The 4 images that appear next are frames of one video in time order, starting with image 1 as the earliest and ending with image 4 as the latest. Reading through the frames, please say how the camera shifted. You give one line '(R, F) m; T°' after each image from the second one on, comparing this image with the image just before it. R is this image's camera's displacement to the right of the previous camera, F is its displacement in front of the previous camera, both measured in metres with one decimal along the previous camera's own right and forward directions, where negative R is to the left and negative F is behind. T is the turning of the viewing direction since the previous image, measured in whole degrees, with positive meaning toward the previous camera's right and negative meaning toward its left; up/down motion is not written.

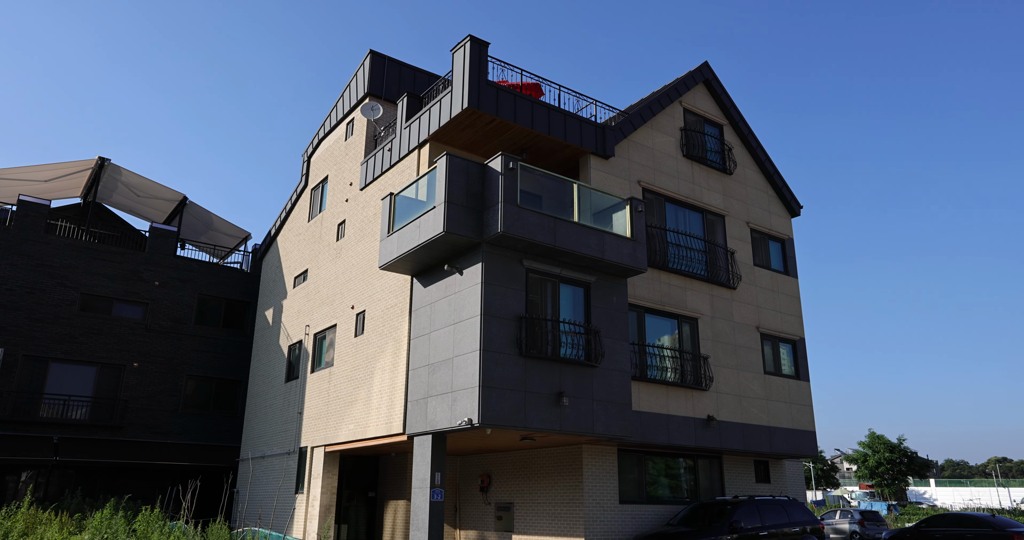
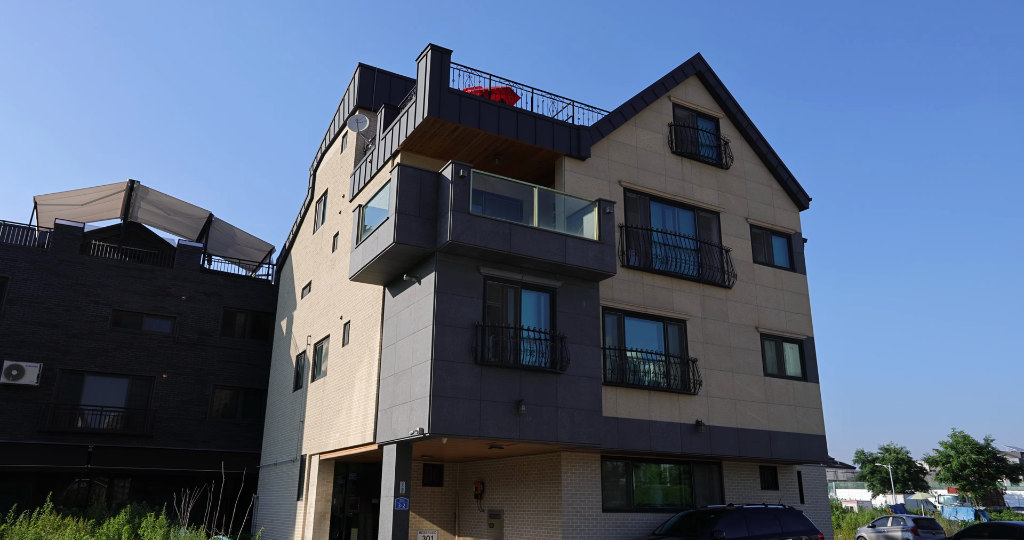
(+2.0, +0.2) m; -5°
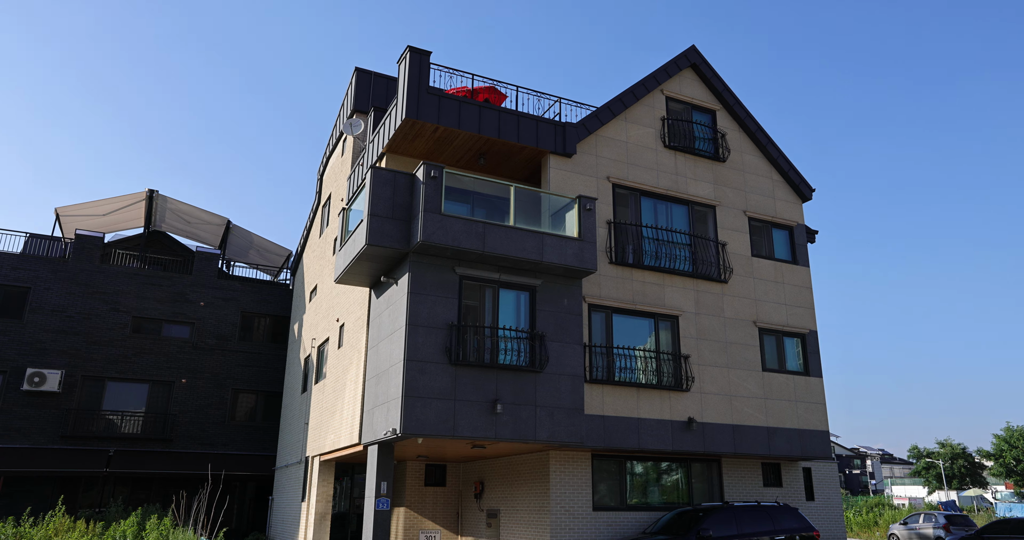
(+1.2, +0.1) m; -3°
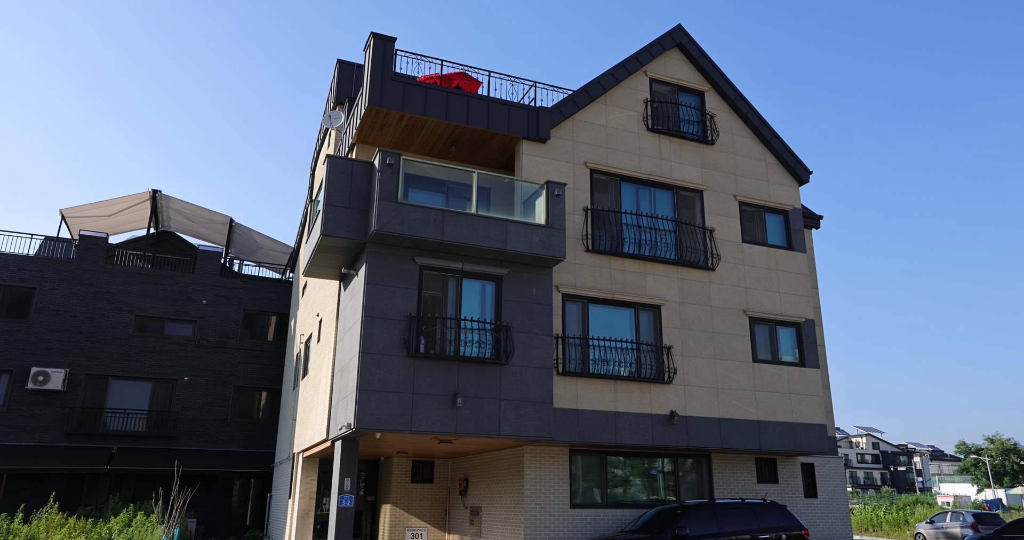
(+1.3, +0.5) m; -3°
